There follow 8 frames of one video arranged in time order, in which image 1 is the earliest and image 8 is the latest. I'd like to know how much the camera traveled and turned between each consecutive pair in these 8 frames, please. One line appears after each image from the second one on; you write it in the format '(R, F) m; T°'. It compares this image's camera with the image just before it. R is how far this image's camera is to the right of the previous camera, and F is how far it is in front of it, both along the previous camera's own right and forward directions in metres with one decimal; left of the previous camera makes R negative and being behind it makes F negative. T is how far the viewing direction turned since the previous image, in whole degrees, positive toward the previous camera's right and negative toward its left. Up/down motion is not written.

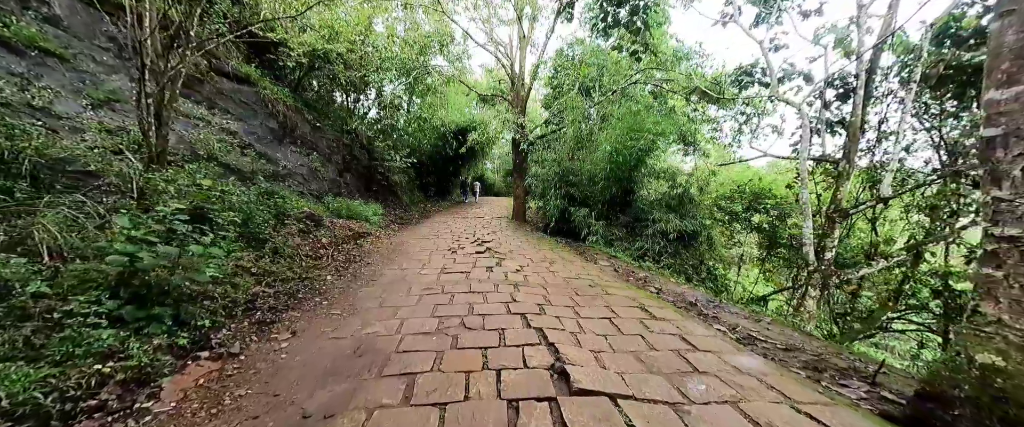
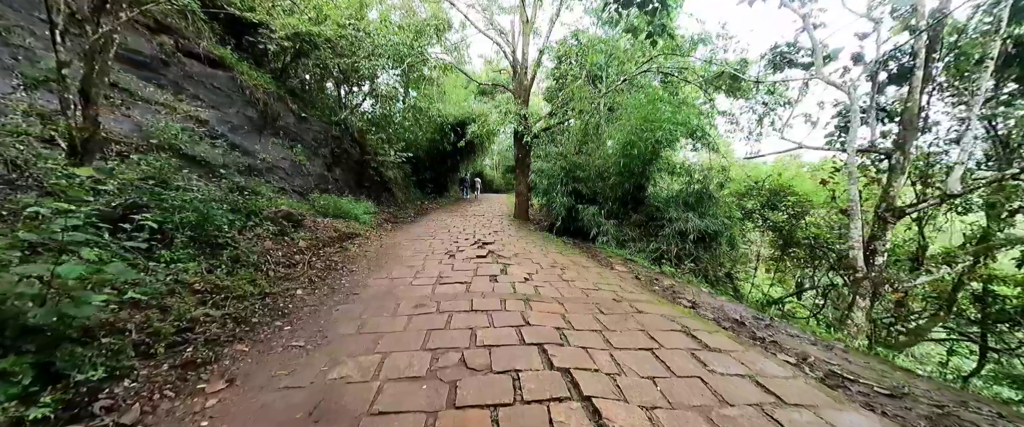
(-0.1, +0.5) m; 0°
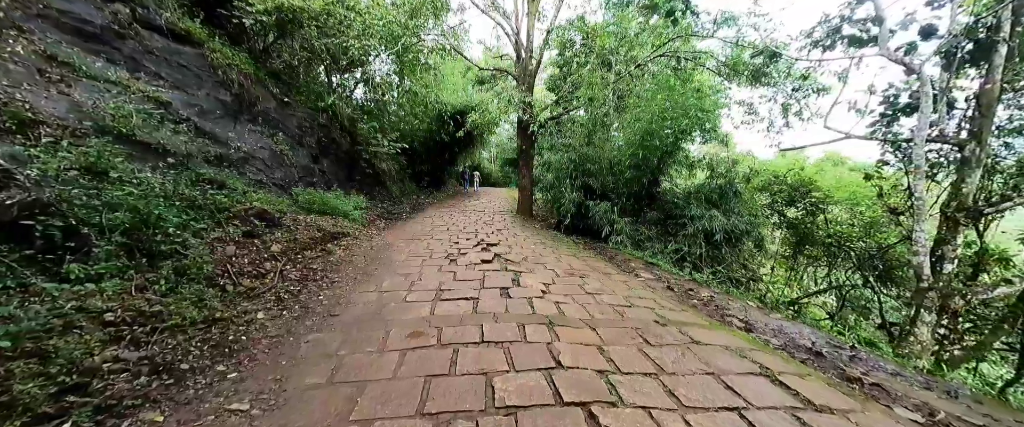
(-0.1, +0.5) m; +1°
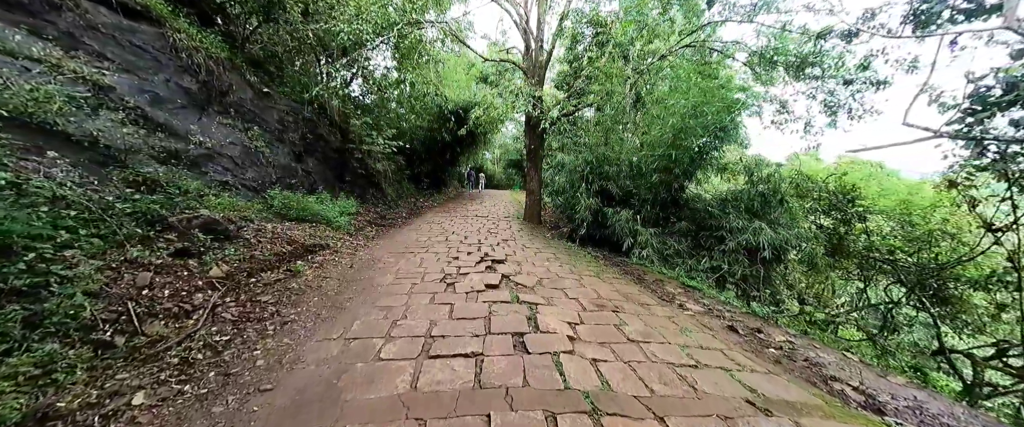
(-0.1, +0.7) m; 0°
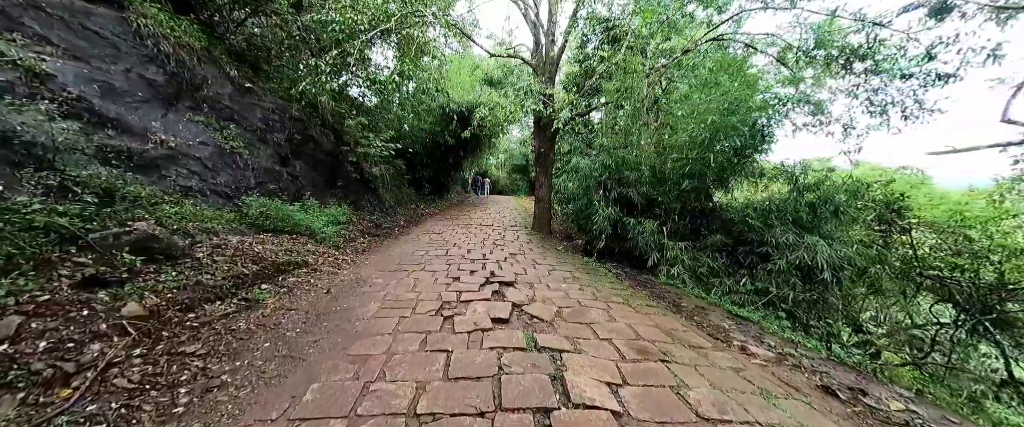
(-0.1, +0.6) m; -1°
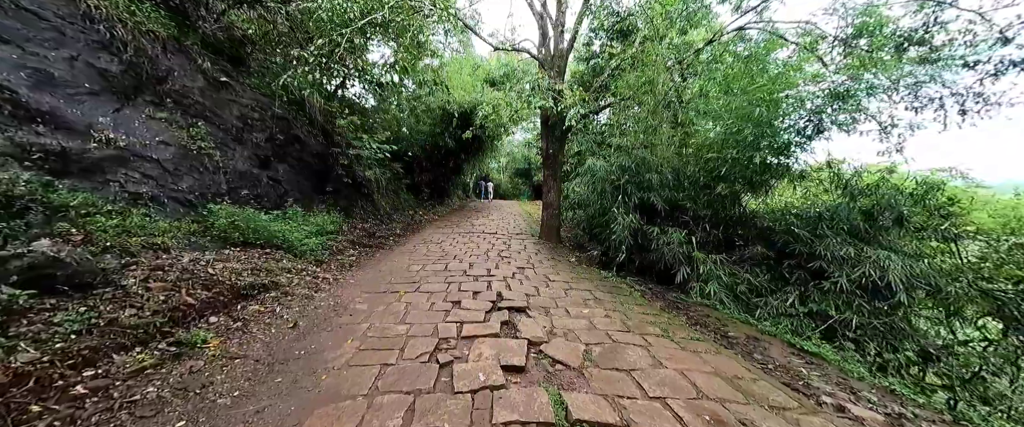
(-0.1, +0.5) m; 0°
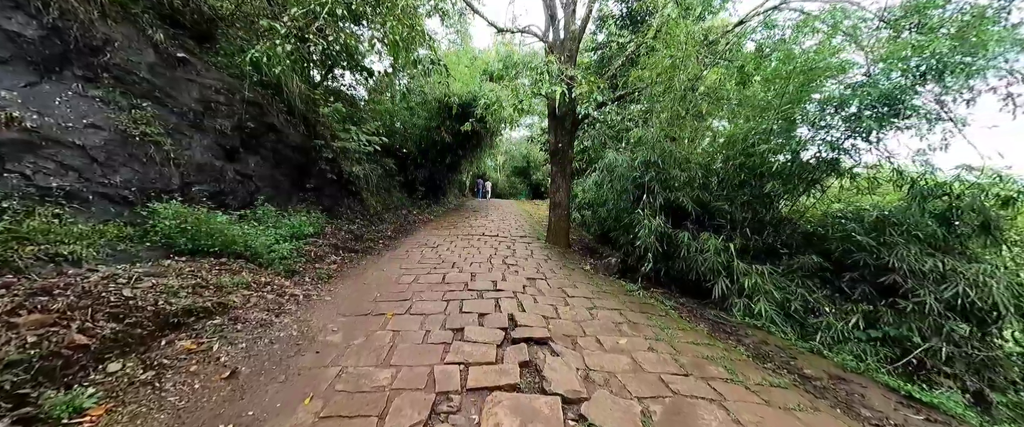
(-0.1, +0.5) m; +1°
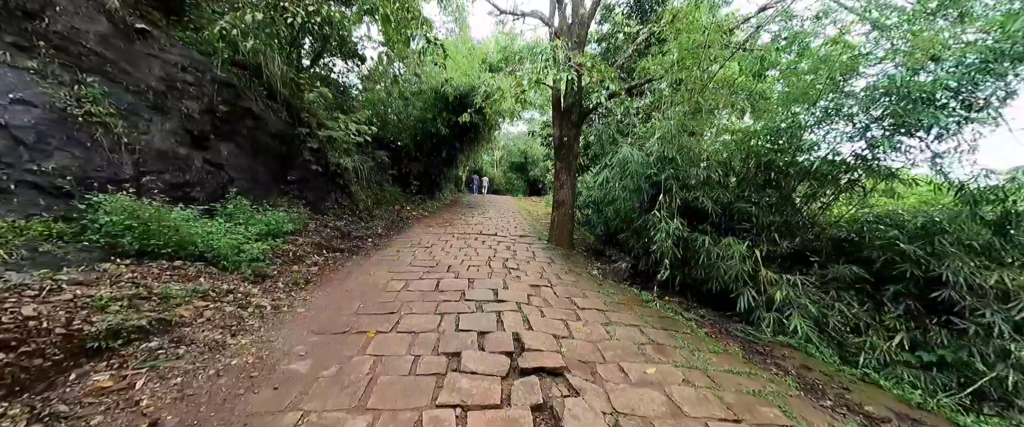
(-0.1, +0.3) m; +1°
